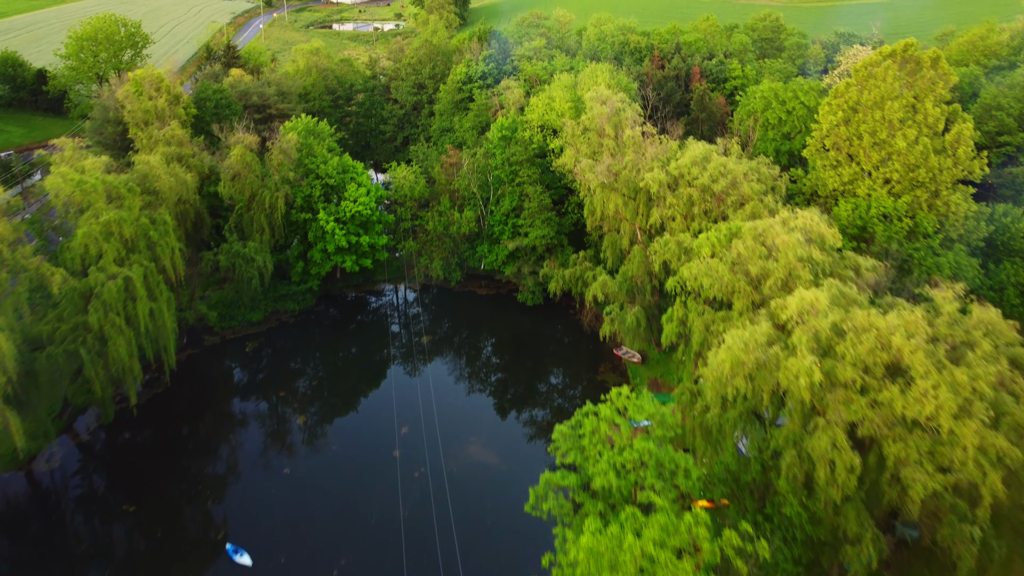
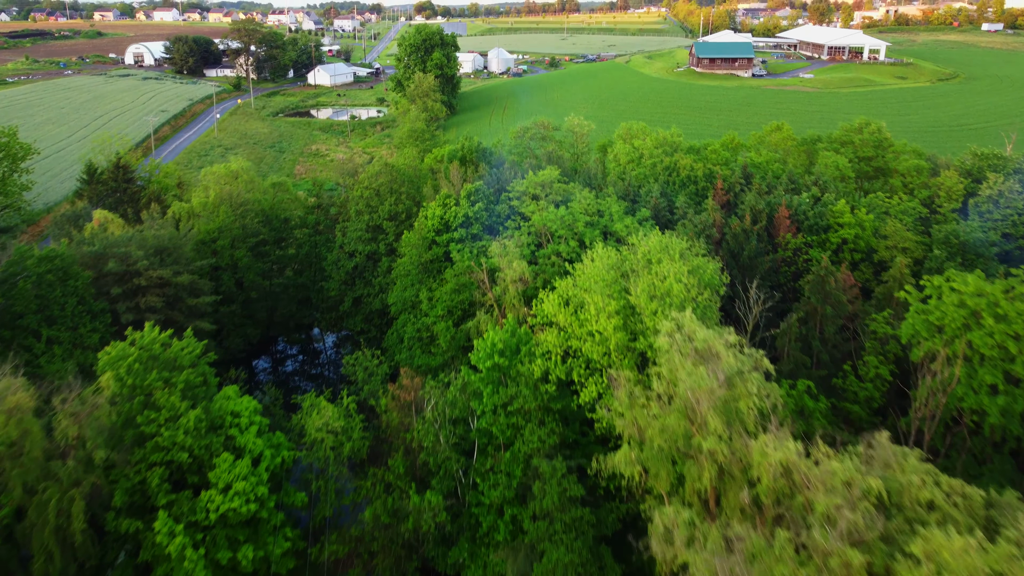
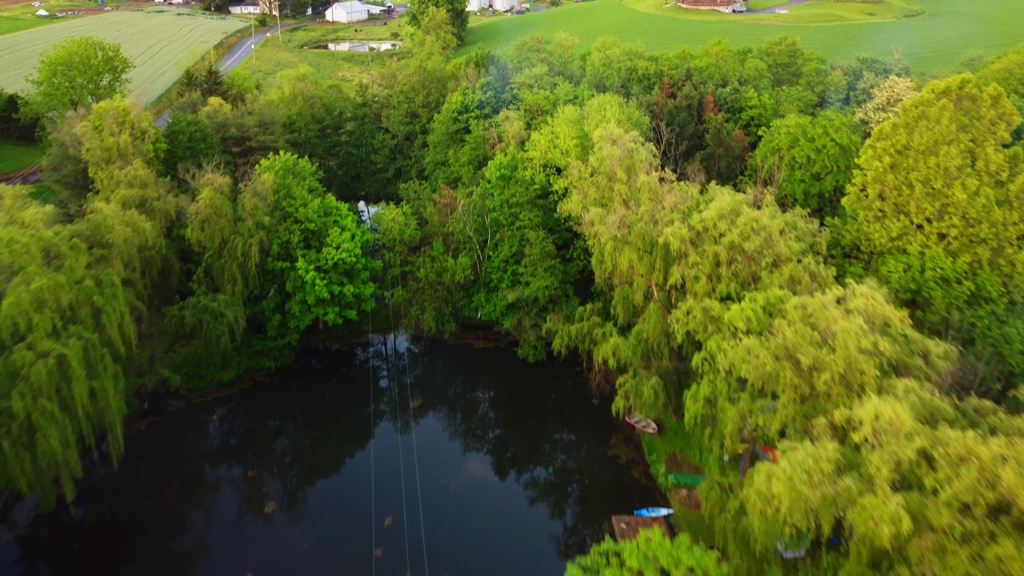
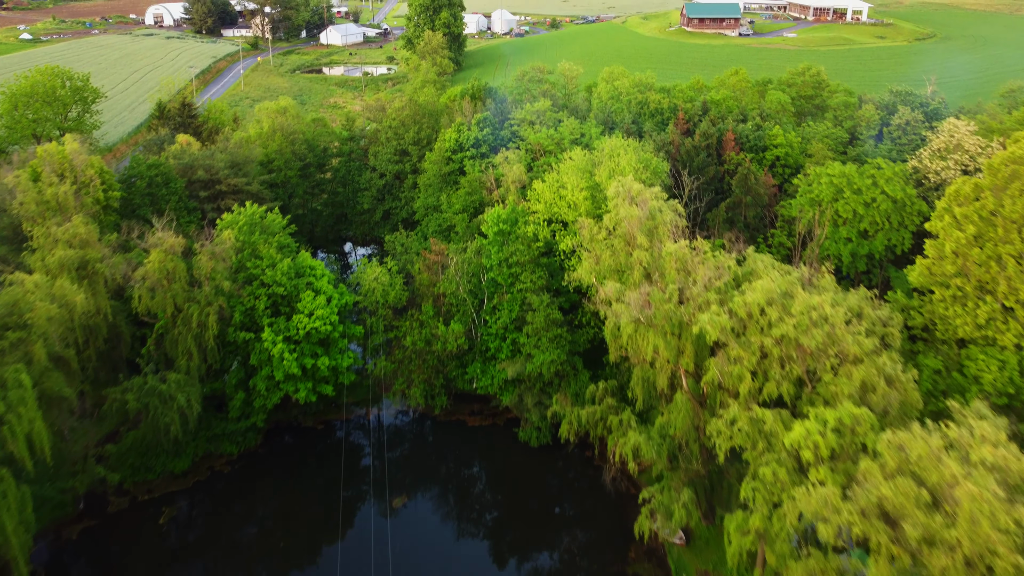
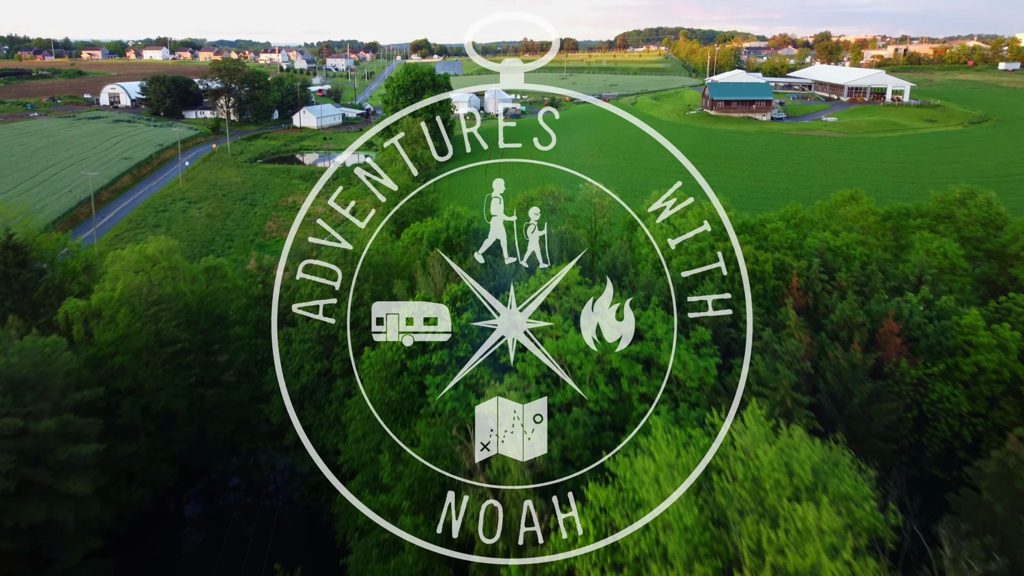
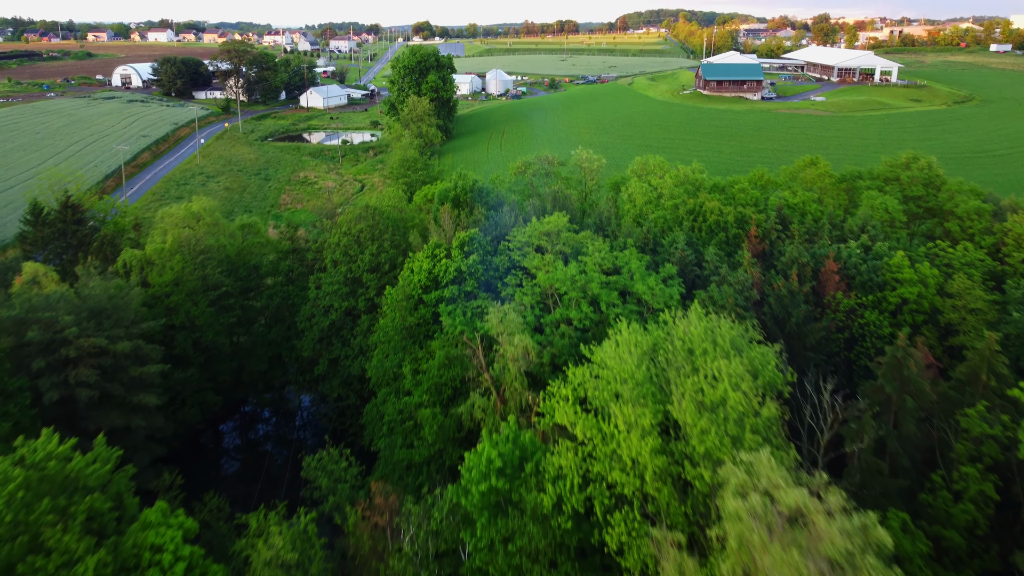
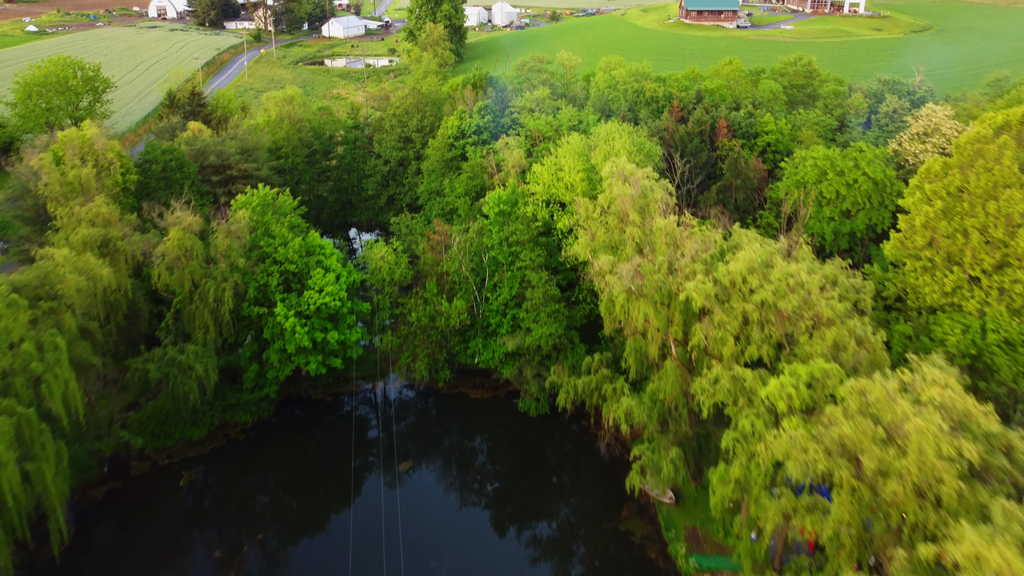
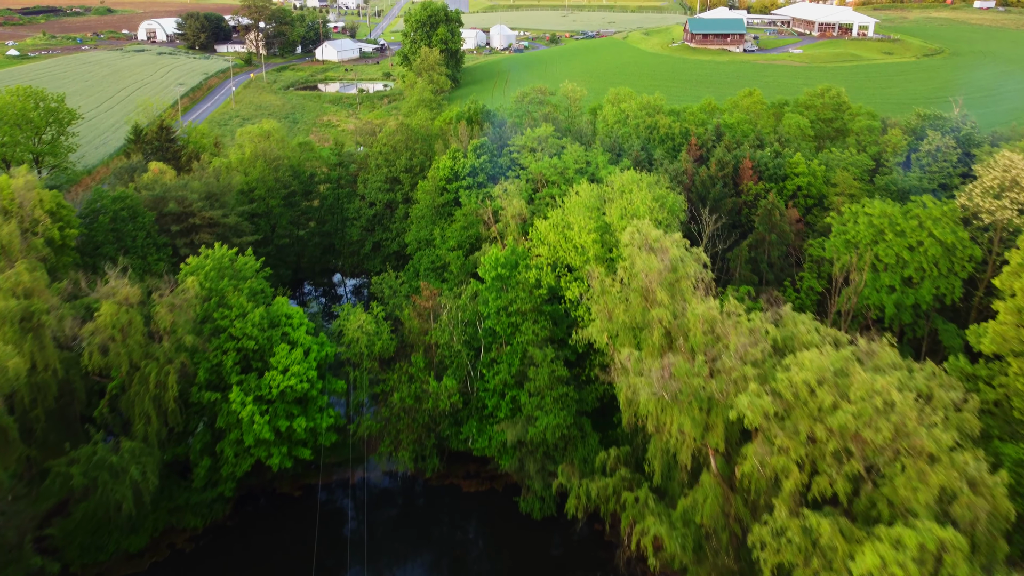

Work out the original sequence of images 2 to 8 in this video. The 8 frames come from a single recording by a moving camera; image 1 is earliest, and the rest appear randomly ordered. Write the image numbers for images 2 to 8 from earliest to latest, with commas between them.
3, 7, 4, 8, 2, 6, 5
